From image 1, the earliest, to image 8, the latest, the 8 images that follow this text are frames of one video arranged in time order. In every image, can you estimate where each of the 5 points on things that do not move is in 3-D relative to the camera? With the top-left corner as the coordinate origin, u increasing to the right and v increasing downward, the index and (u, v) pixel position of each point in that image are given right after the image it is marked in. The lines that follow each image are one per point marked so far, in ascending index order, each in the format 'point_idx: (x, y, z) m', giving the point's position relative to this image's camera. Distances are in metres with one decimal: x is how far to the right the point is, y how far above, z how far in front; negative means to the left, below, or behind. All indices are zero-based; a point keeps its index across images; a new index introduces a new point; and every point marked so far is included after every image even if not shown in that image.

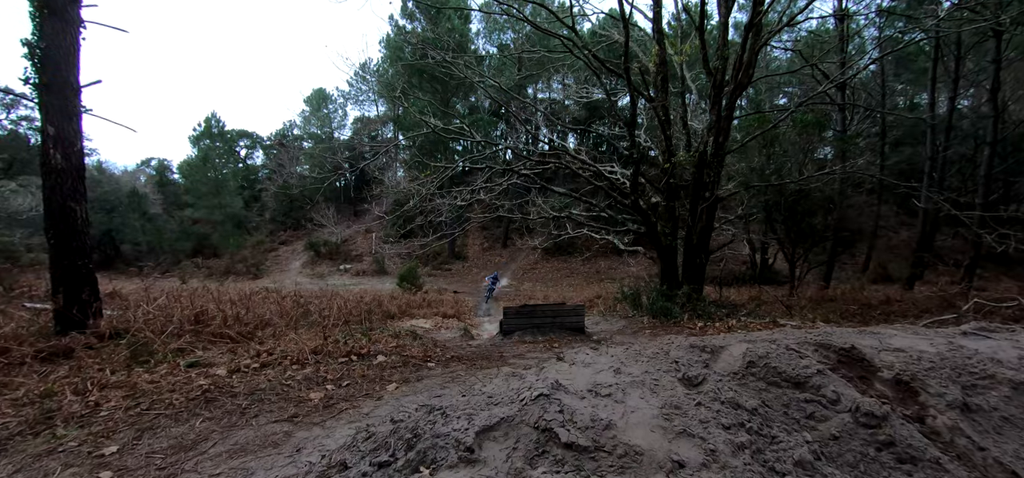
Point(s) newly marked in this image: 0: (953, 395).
0: (+1.8, -0.6, +1.9) m
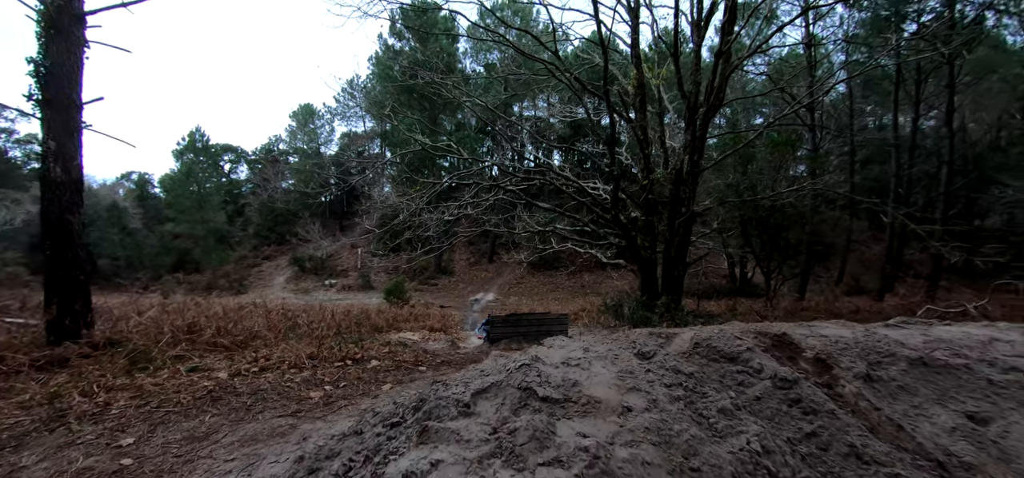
0: (+1.8, -0.6, +2.3) m
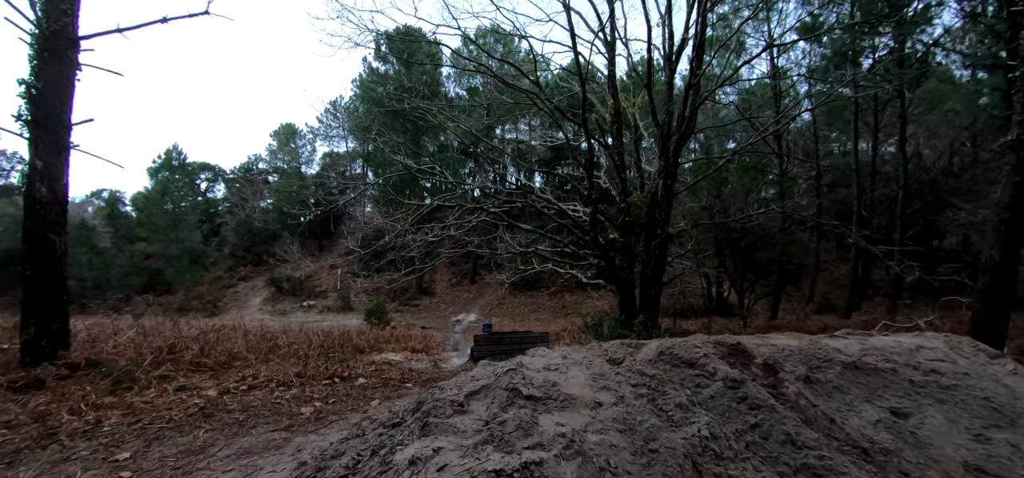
0: (+1.7, -0.8, +2.7) m
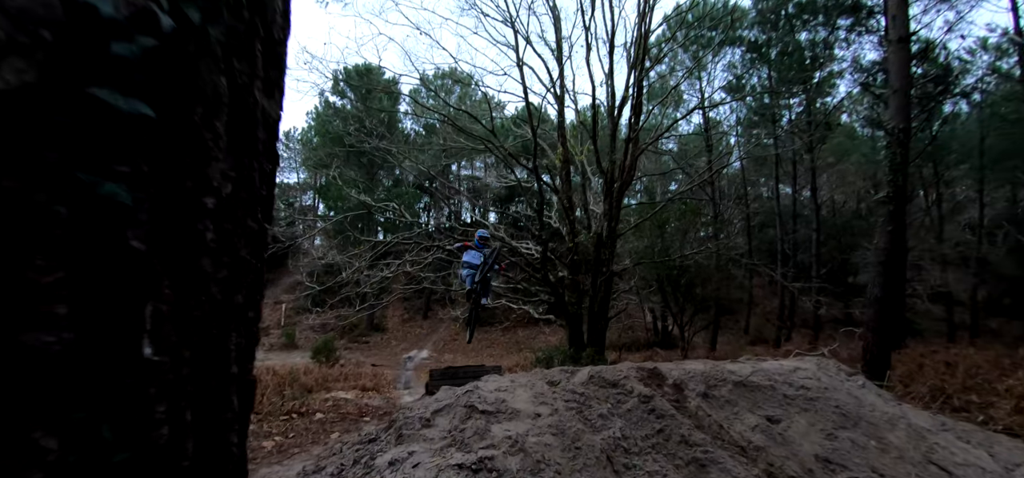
0: (+1.4, -1.1, +3.4) m
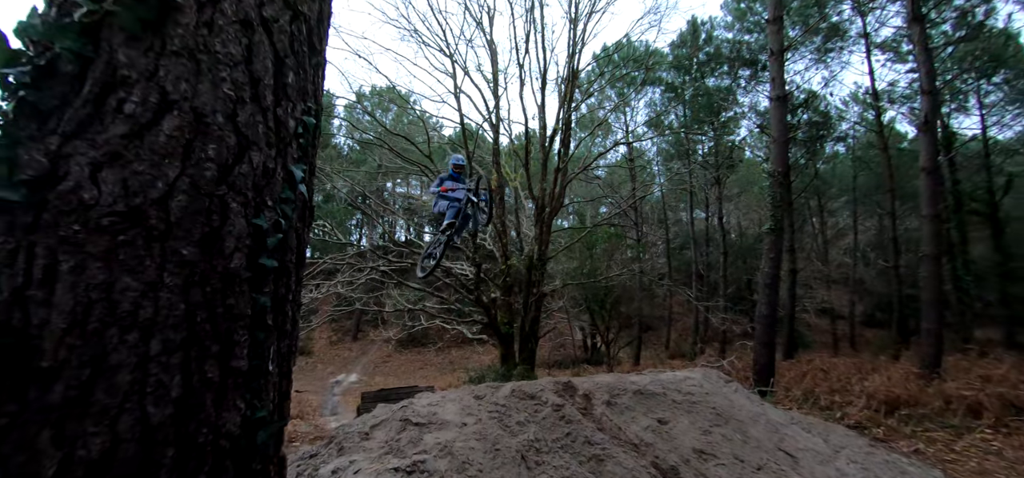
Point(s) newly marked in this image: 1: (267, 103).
0: (+0.8, -1.3, +4.0) m
1: (-0.4, +0.2, +0.9) m
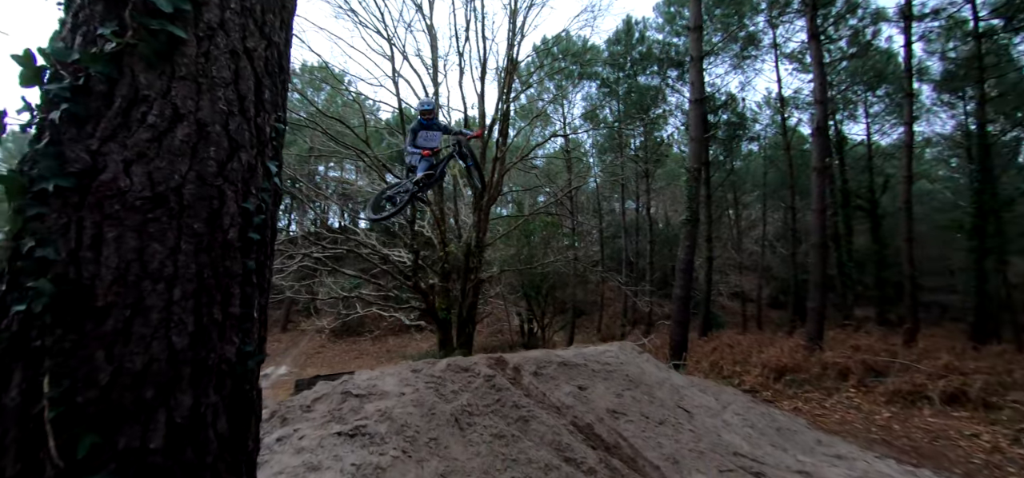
0: (+0.2, -1.2, +4.5) m
1: (-0.6, +0.3, +1.1) m
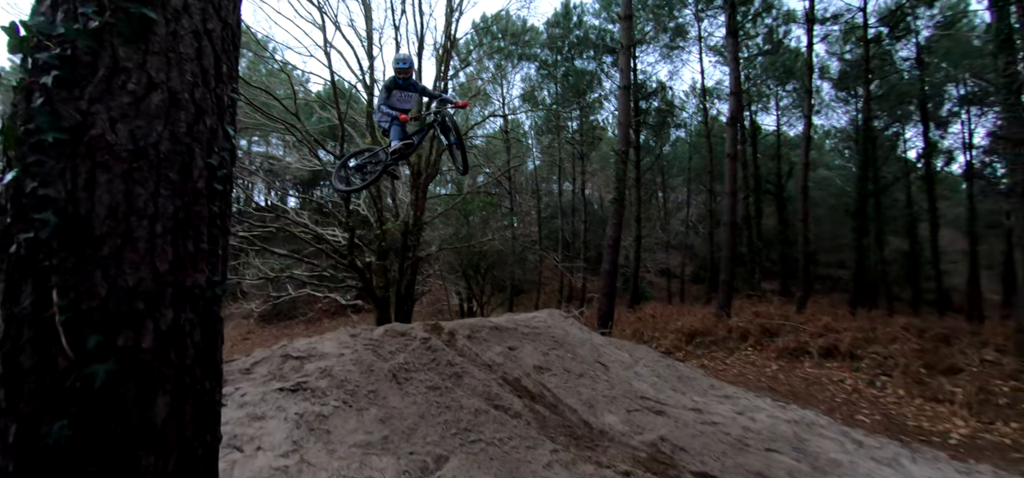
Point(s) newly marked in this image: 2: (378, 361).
0: (-0.4, -0.9, +4.8) m
1: (-0.8, +0.4, +1.3) m
2: (-1.1, -1.0, +3.8) m
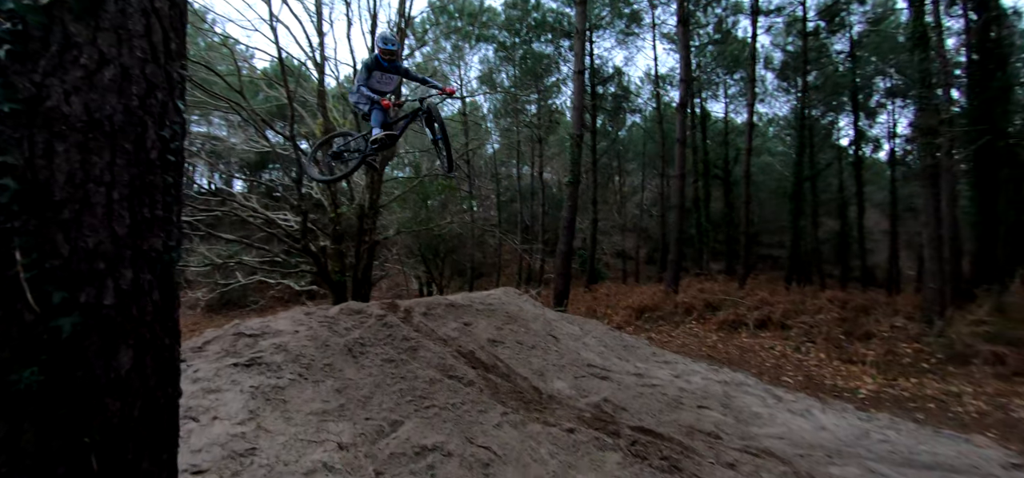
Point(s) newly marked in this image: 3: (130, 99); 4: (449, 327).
0: (-0.9, -0.7, +5.0) m
1: (-1.0, +0.5, +1.4) m
2: (-1.4, -0.8, +3.9) m
3: (-1.0, +0.4, +1.3) m
4: (-0.6, -0.9, +4.7) m
